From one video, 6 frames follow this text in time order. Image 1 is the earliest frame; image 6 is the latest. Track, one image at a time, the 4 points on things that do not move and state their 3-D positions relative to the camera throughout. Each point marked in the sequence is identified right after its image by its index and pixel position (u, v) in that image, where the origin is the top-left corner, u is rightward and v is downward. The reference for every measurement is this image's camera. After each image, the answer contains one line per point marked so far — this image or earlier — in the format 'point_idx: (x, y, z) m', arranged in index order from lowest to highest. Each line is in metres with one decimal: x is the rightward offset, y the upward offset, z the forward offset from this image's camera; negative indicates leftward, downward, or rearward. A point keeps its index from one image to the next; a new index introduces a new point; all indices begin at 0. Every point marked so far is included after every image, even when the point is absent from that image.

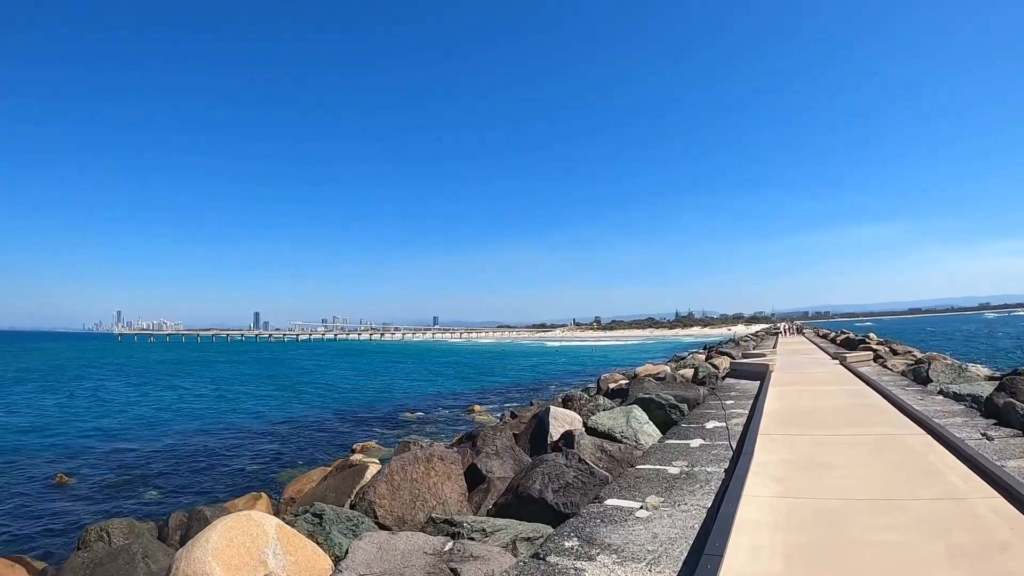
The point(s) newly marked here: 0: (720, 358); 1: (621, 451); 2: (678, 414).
0: (+5.3, -1.8, +14.1) m
1: (+1.2, -1.9, +6.2) m
2: (+2.4, -1.8, +7.9) m
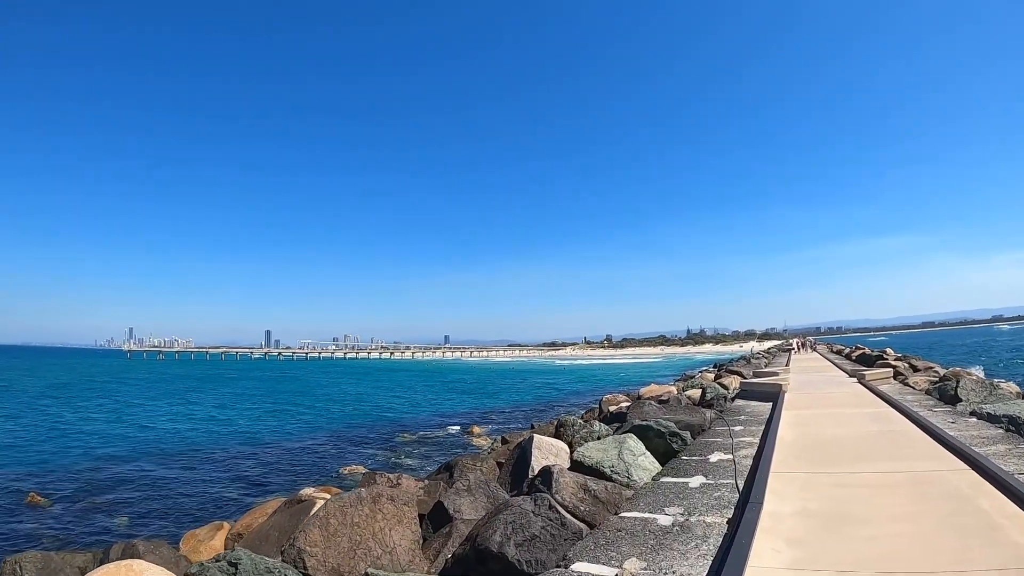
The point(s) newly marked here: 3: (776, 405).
0: (+5.2, -2.1, +13.1) m
1: (+0.9, -2.0, +5.3) m
2: (+2.1, -2.0, +6.9) m
3: (+4.3, -1.9, +9.0) m
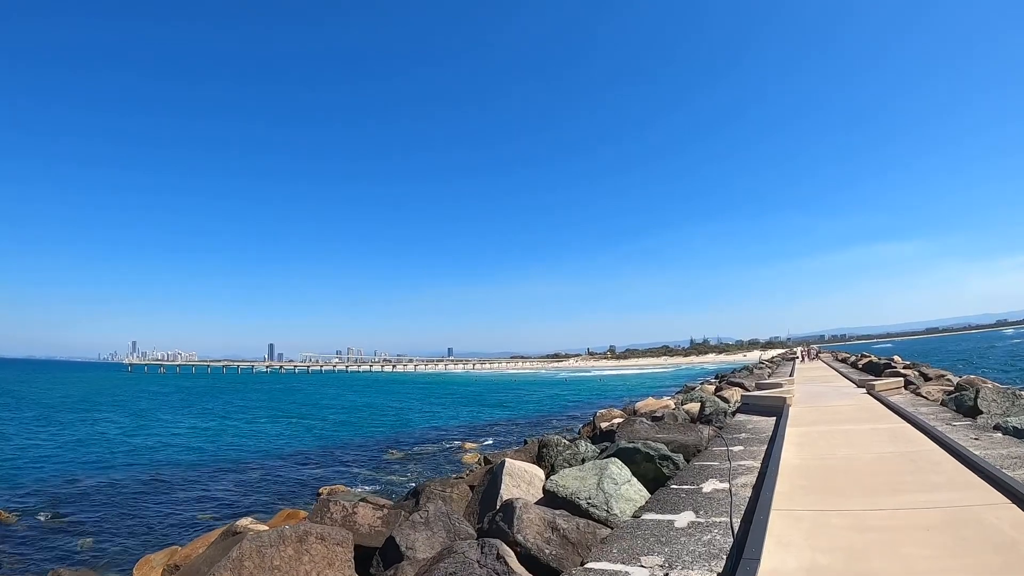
0: (+4.9, -2.3, +12.2) m
1: (+0.5, -2.0, +4.5) m
2: (+1.8, -2.0, +6.1) m
3: (+4.0, -2.0, +8.2) m
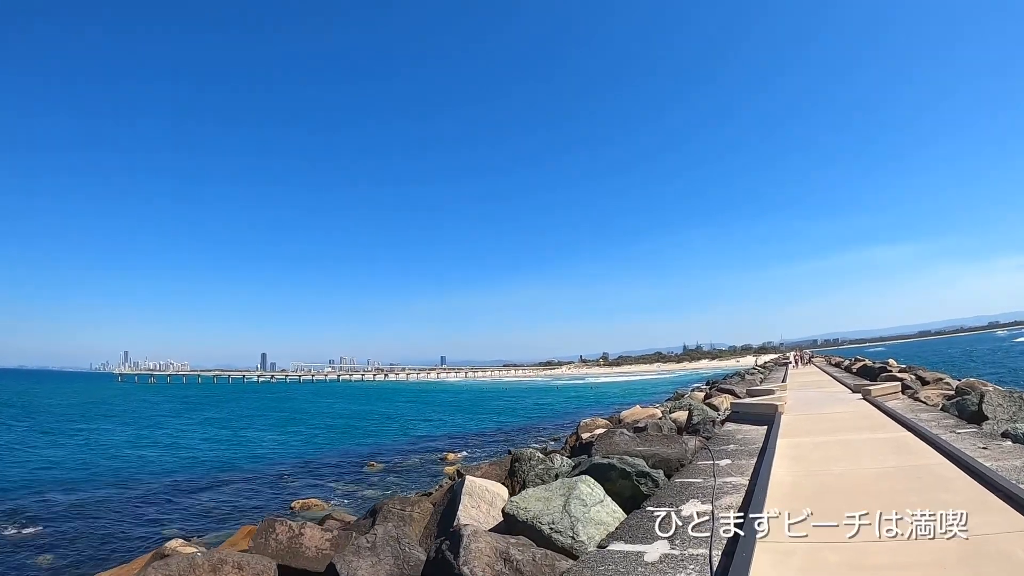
0: (+4.4, -2.3, +11.6) m
1: (+0.2, -1.9, +3.8) m
2: (+1.4, -2.0, +5.5) m
3: (+3.6, -2.0, +7.5) m
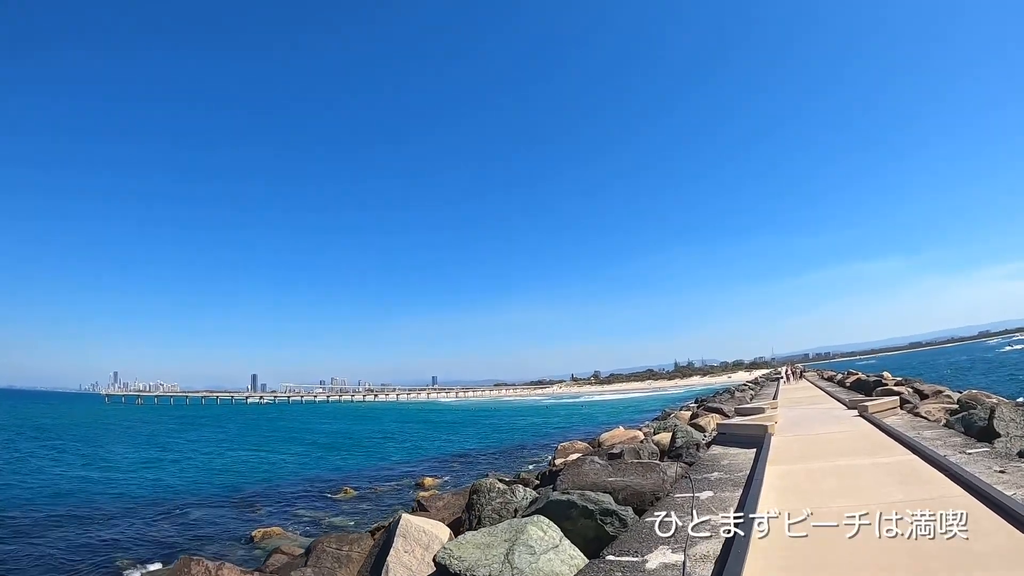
0: (+3.8, -2.5, +10.8) m
1: (-0.3, -1.9, +3.0) m
2: (+0.9, -2.0, +4.6) m
3: (+3.1, -2.1, +6.7) m
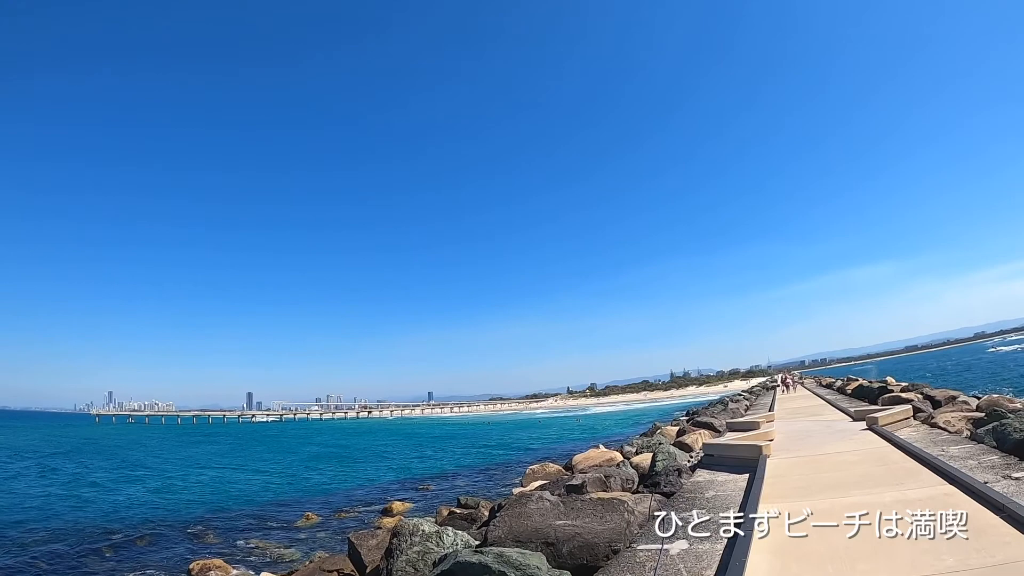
0: (+3.2, -2.5, +9.5) m
1: (-1.0, -1.7, +1.6) m
2: (+0.2, -1.9, +3.3) m
3: (+2.4, -1.9, +5.4) m
